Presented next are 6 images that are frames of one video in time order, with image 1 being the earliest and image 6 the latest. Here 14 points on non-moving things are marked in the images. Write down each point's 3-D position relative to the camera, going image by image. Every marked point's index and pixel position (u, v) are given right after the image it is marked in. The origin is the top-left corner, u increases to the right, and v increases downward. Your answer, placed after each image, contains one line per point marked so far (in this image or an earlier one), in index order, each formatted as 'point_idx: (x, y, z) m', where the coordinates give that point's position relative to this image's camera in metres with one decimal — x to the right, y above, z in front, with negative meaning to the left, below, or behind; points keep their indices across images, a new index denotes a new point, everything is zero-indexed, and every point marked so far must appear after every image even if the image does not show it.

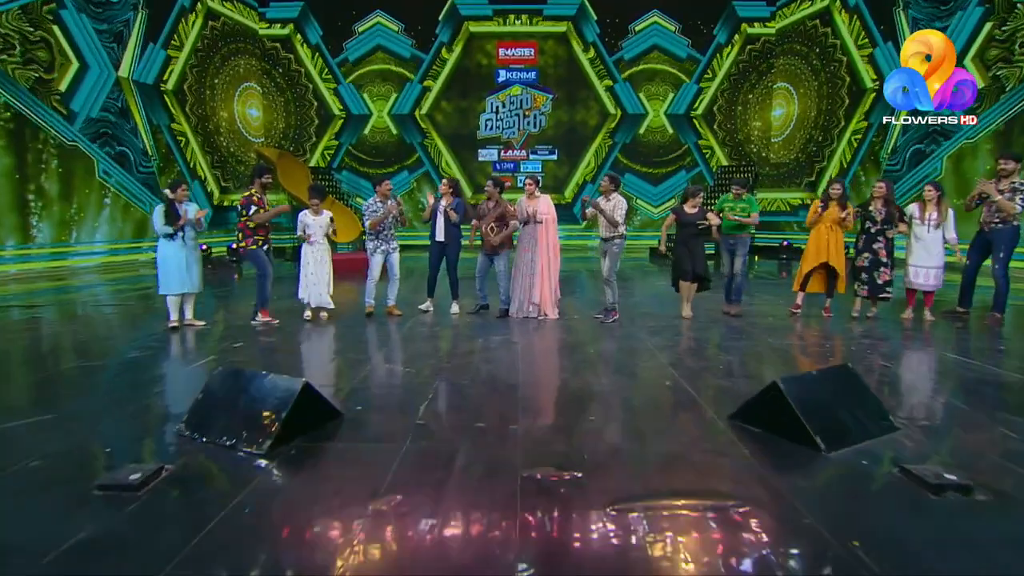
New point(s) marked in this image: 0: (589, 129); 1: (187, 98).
0: (+1.5, +3.1, +14.9) m
1: (-5.2, +3.0, +11.9) m
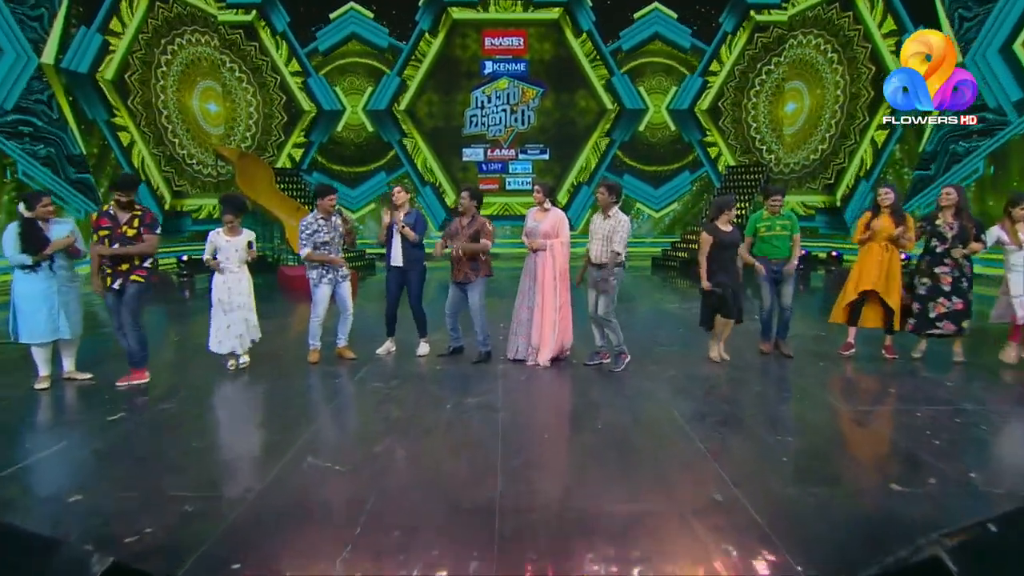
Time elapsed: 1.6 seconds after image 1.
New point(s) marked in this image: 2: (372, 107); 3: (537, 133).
0: (+1.3, +2.9, +13.6) m
1: (-5.4, +2.8, +10.5) m
2: (-2.5, +3.3, +13.4) m
3: (+0.5, +2.8, +13.5) m
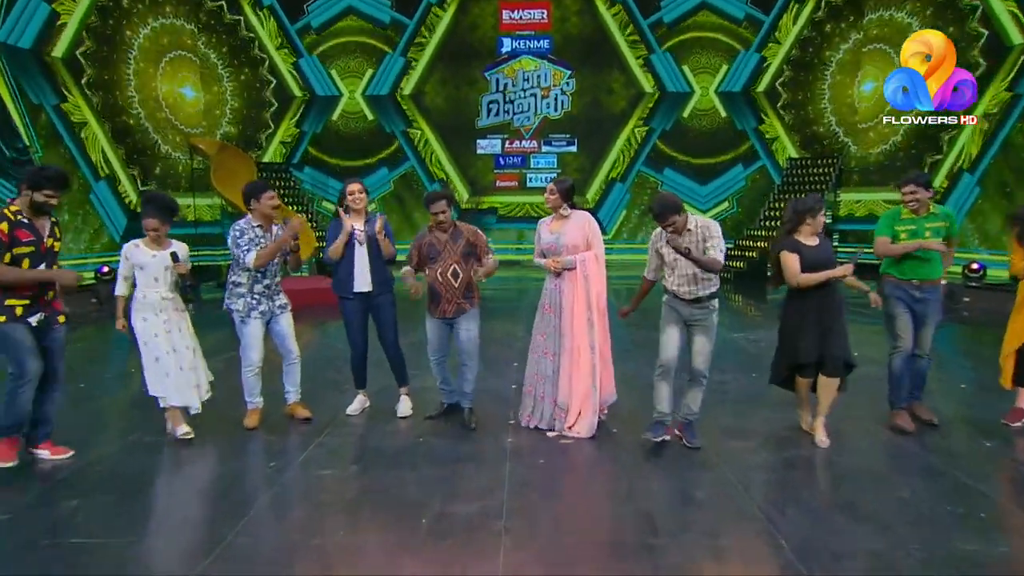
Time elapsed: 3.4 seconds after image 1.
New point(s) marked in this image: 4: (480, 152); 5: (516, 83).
0: (+1.7, +2.7, +11.9) m
1: (-5.1, +2.6, +9.1) m
2: (-2.2, +3.1, +11.9) m
3: (+0.9, +2.6, +11.8) m
4: (-0.5, +2.2, +11.9) m
5: (+0.1, +3.2, +11.7) m
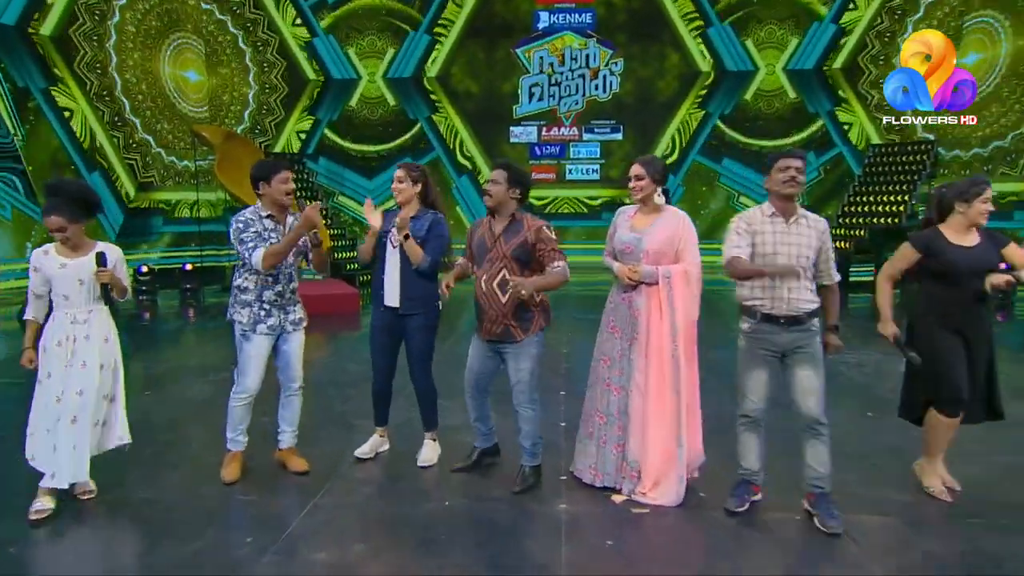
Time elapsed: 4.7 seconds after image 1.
0: (+2.2, +2.7, +10.7) m
1: (-4.7, +2.6, +8.2) m
2: (-1.7, +3.1, +10.8) m
3: (+1.4, +2.6, +10.7) m
4: (0.0, +2.1, +10.9) m
5: (+0.6, +3.2, +10.7) m
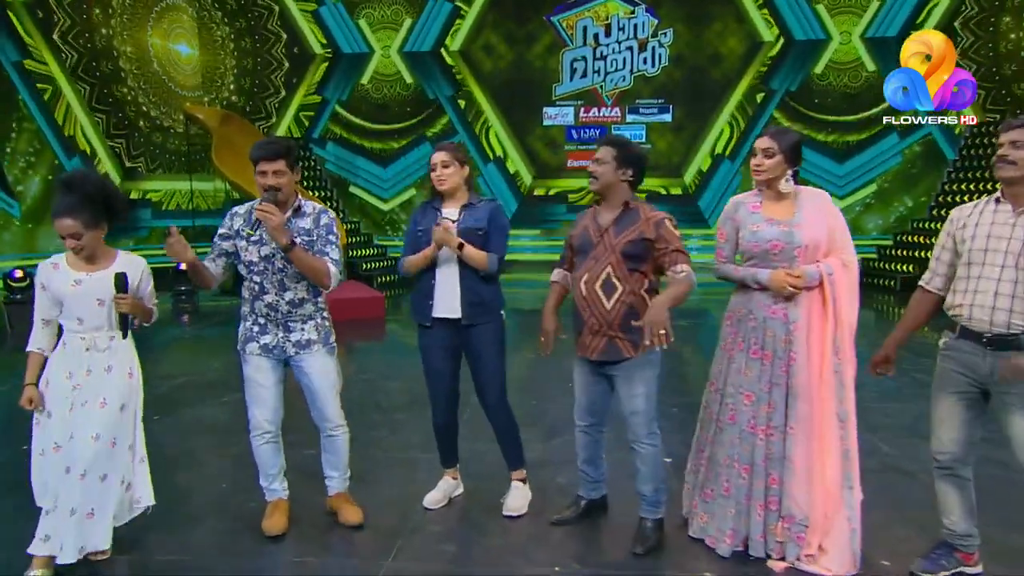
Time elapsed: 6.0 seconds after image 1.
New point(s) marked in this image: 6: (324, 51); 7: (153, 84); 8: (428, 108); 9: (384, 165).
0: (+2.5, +2.7, +9.8) m
1: (-4.4, +2.6, +7.1) m
2: (-1.4, +3.1, +9.8) m
3: (+1.7, +2.6, +9.8) m
4: (+0.4, +2.1, +9.9) m
5: (+1.0, +3.2, +9.7) m
6: (-2.5, +3.0, +9.8) m
7: (-4.0, +2.2, +8.5) m
8: (-1.1, +2.3, +9.9) m
9: (-1.8, +1.7, +10.2) m
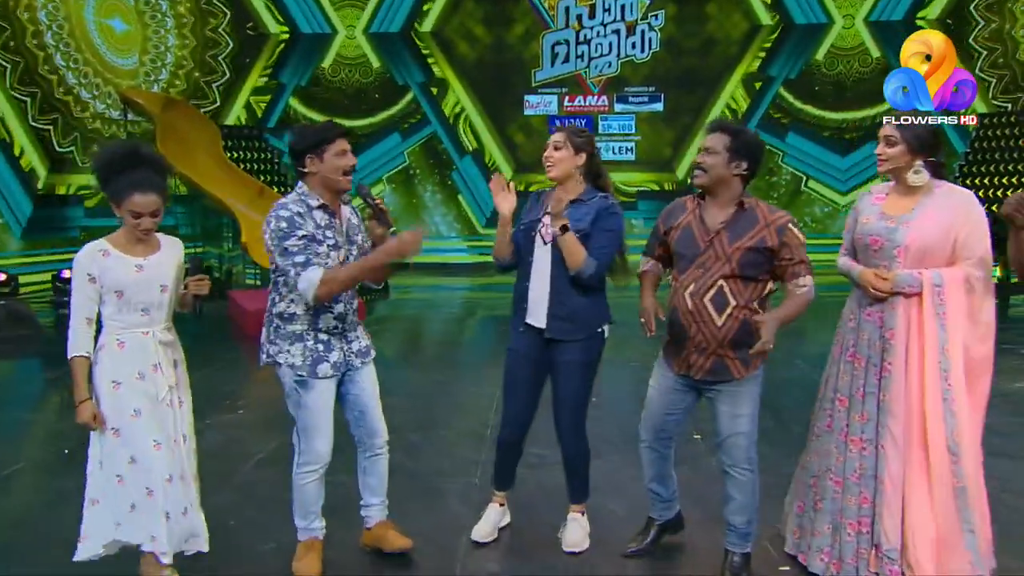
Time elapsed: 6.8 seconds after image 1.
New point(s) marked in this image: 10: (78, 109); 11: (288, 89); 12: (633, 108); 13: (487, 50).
0: (+2.1, +2.7, +9.3) m
1: (-4.5, +2.5, +6.1) m
2: (-1.7, +3.0, +9.1) m
3: (+1.3, +2.6, +9.3) m
4: (0.0, +2.1, +9.3) m
5: (+0.6, +3.2, +9.1) m
6: (-2.8, +3.0, +8.9) m
7: (-4.3, +2.1, +7.6) m
8: (-1.5, +2.3, +9.2) m
9: (-2.1, +1.6, +9.4) m
10: (-4.7, +1.8, +8.1) m
11: (-2.8, +2.3, +9.0) m
12: (+1.2, +2.1, +9.3) m
13: (-0.5, +2.9, +9.2) m
